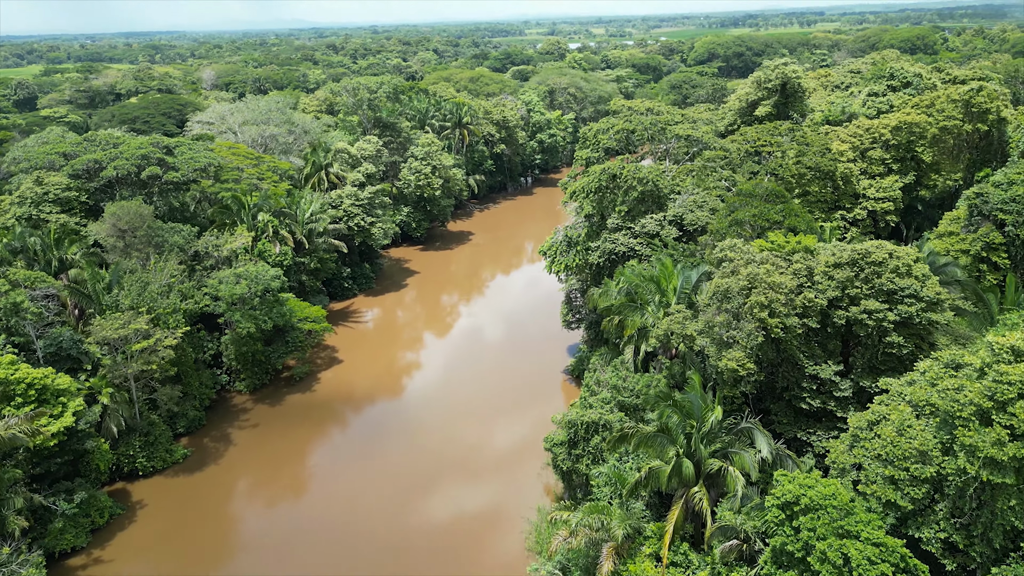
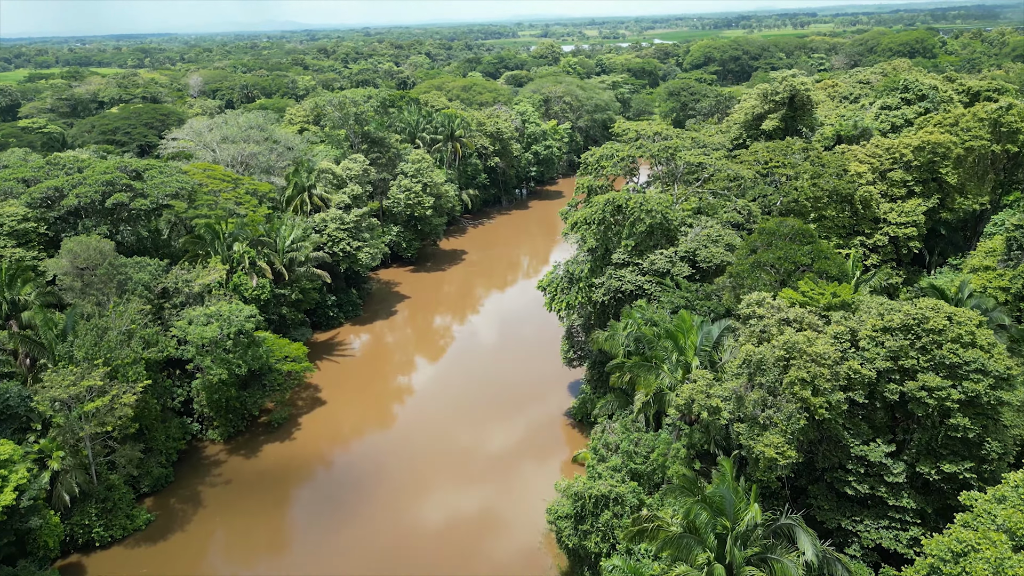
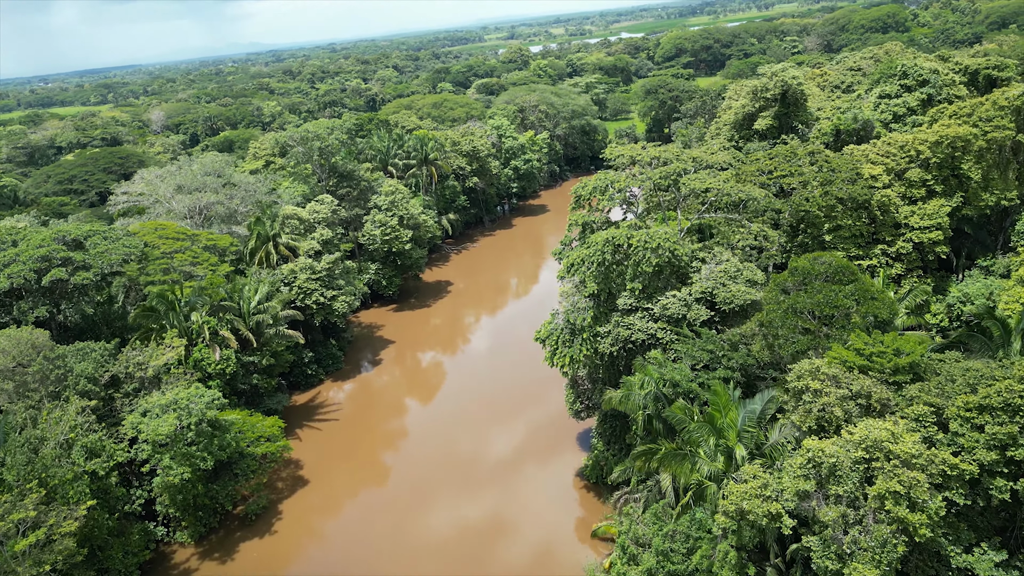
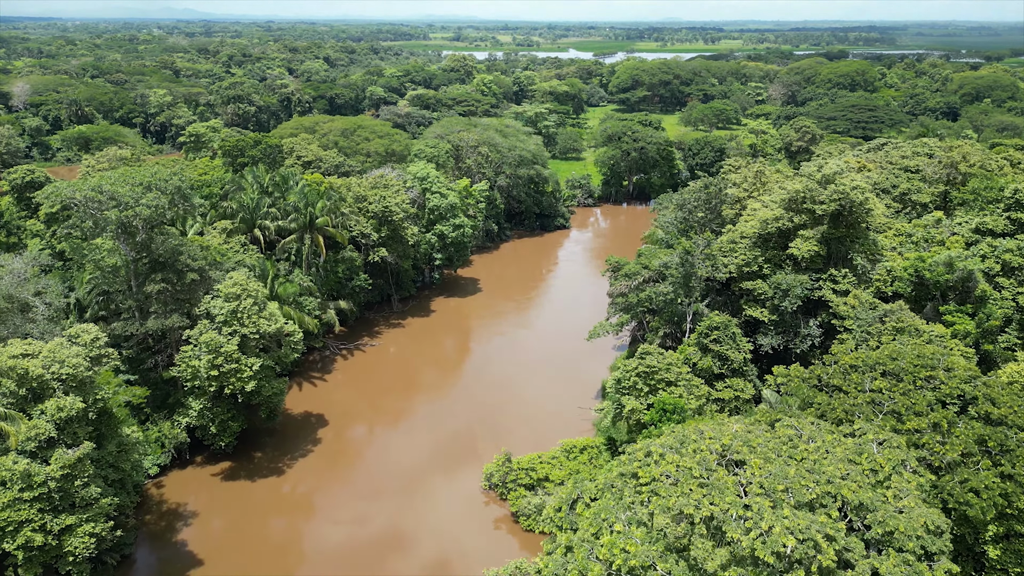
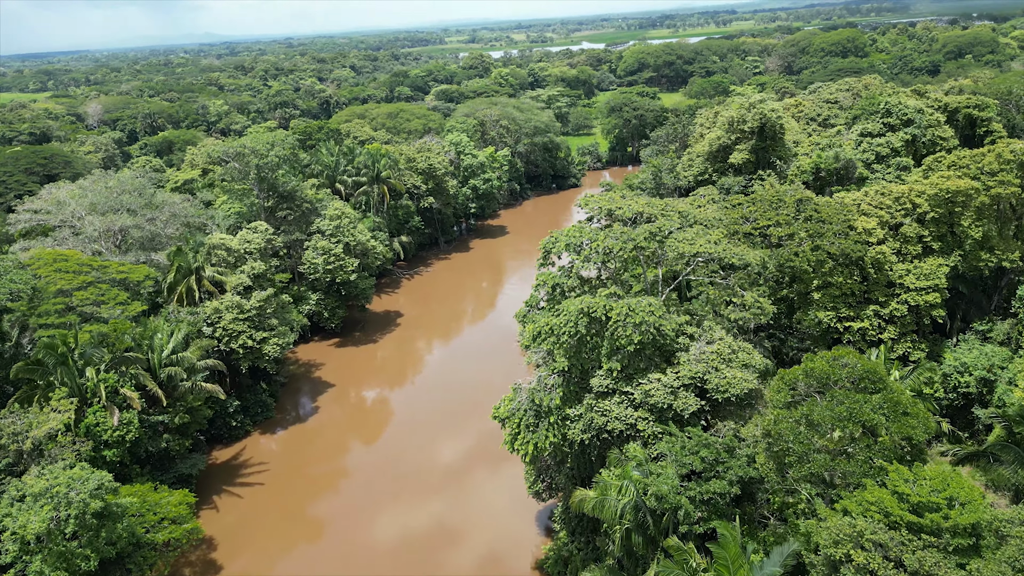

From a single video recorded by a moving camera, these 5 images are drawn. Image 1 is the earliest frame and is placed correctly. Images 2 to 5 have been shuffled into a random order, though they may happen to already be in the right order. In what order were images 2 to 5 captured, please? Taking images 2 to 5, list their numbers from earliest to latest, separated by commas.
2, 3, 5, 4
